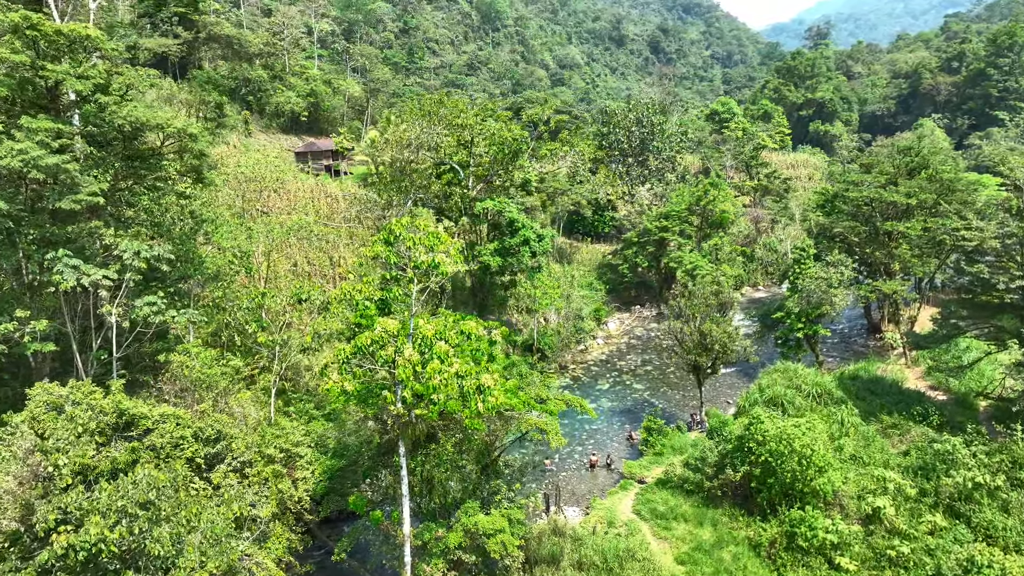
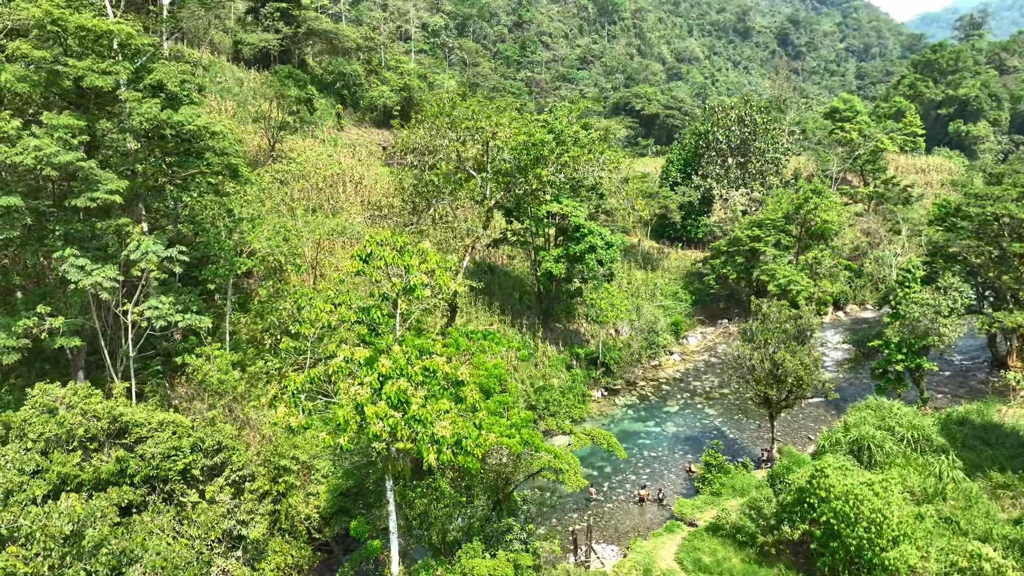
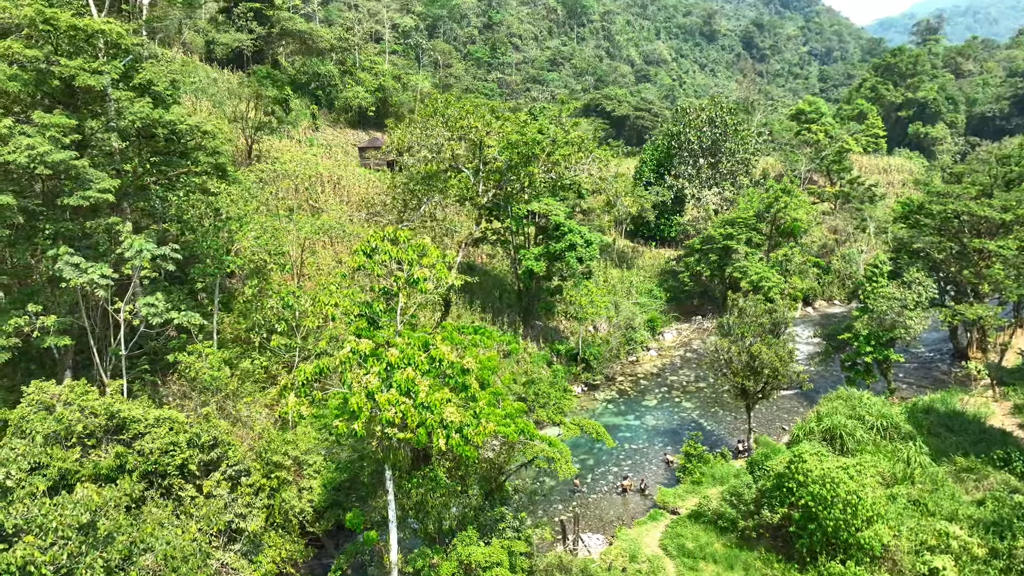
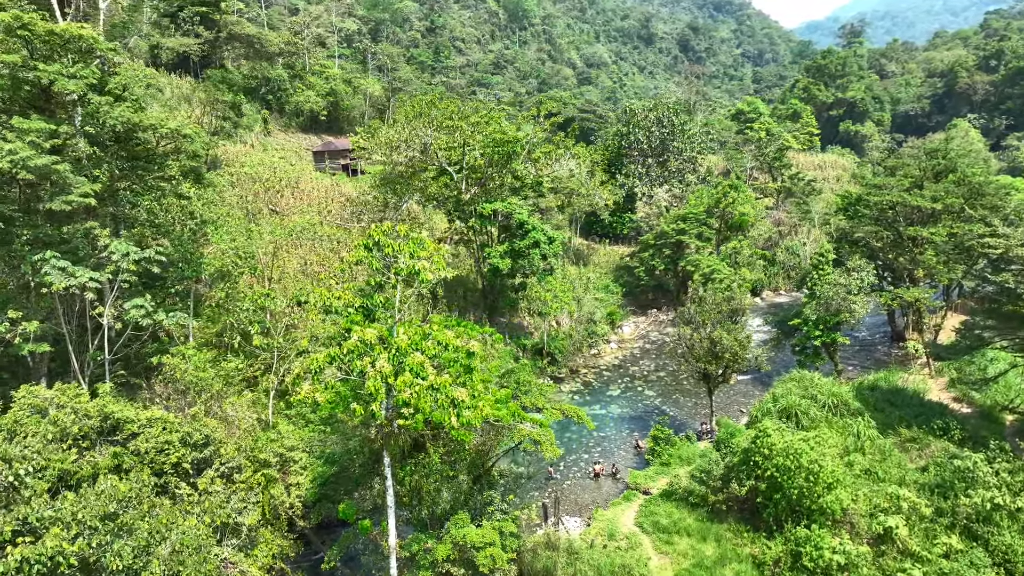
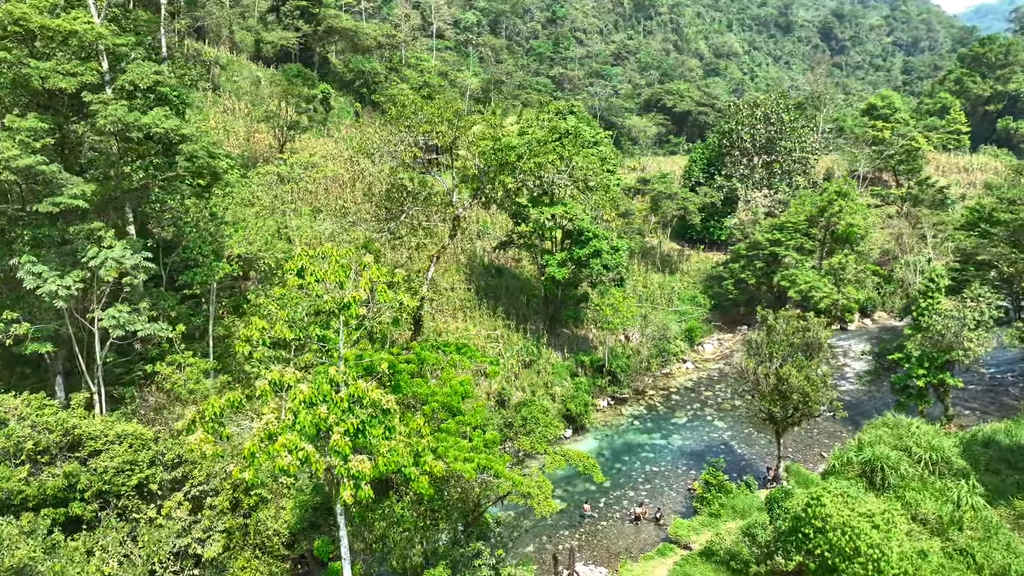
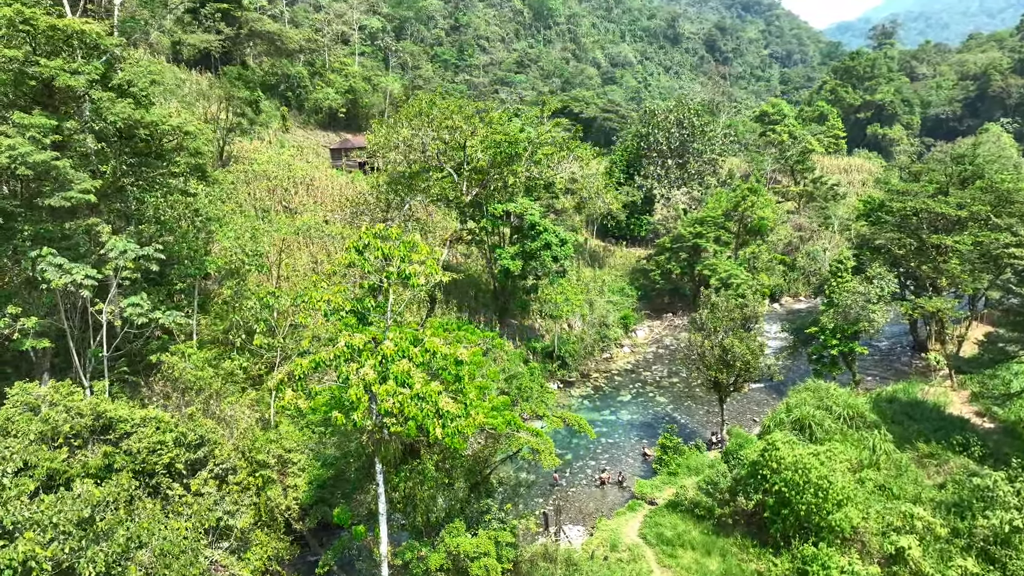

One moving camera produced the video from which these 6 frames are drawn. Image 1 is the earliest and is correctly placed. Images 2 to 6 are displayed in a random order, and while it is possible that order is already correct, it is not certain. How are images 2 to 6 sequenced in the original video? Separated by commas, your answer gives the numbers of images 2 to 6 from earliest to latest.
4, 6, 3, 2, 5
